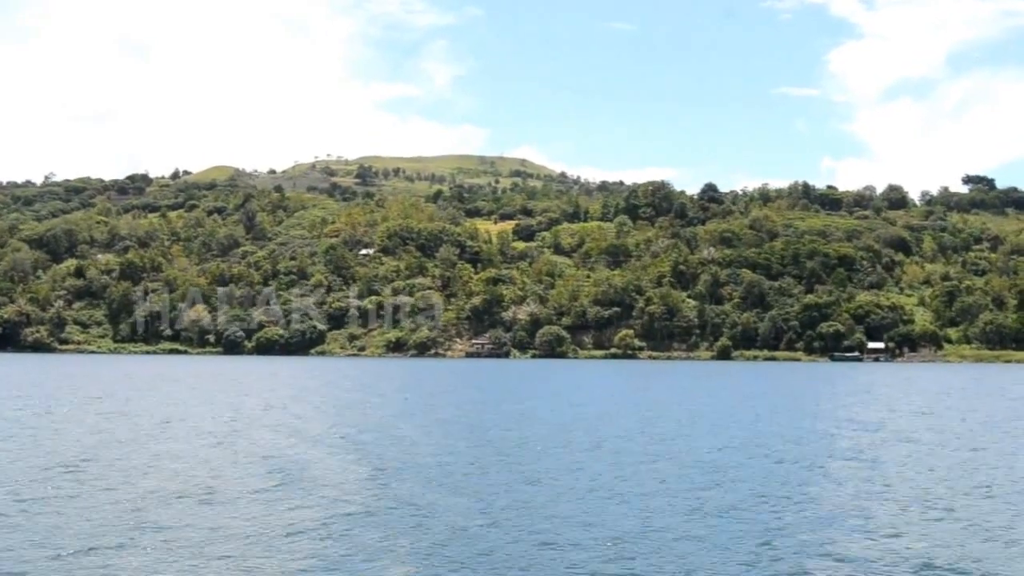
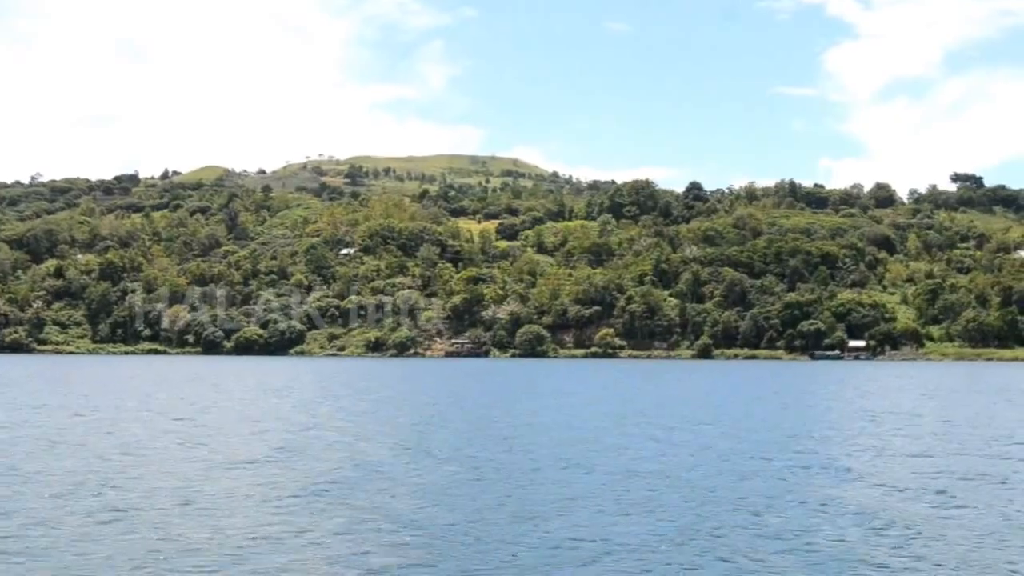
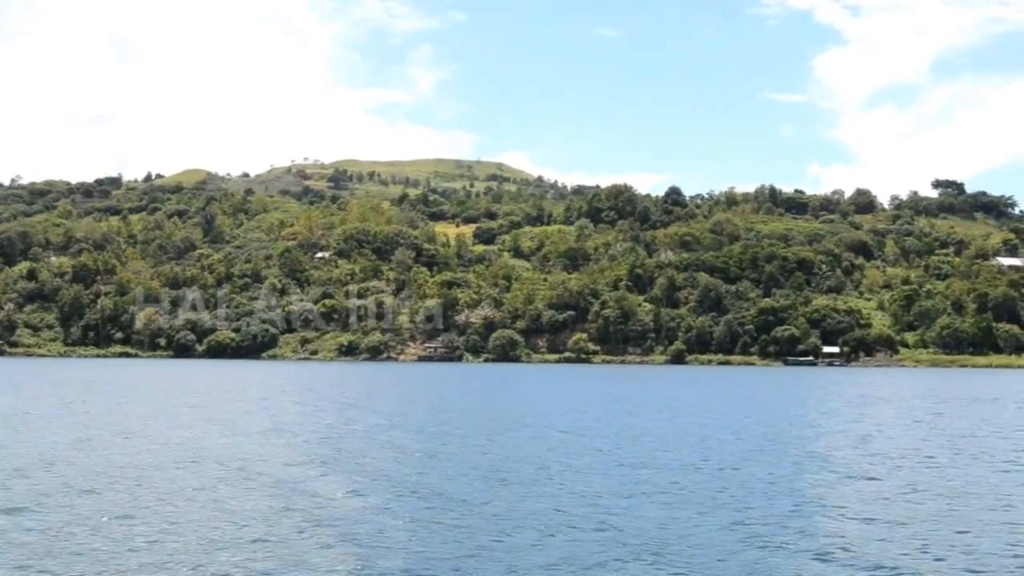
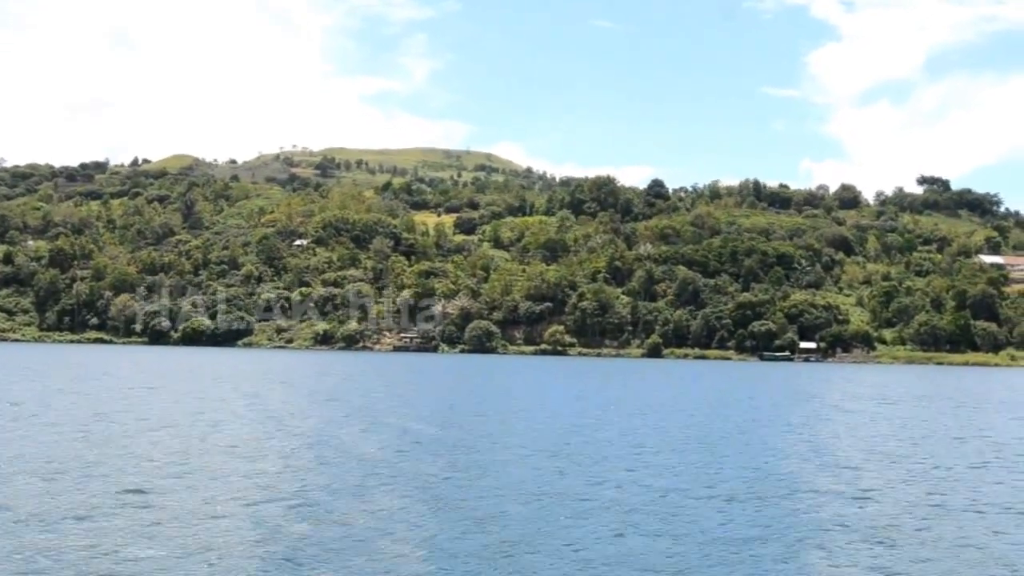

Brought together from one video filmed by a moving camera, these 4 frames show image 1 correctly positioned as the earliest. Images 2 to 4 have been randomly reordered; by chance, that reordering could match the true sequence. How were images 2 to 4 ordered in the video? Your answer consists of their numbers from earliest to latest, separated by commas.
2, 3, 4
